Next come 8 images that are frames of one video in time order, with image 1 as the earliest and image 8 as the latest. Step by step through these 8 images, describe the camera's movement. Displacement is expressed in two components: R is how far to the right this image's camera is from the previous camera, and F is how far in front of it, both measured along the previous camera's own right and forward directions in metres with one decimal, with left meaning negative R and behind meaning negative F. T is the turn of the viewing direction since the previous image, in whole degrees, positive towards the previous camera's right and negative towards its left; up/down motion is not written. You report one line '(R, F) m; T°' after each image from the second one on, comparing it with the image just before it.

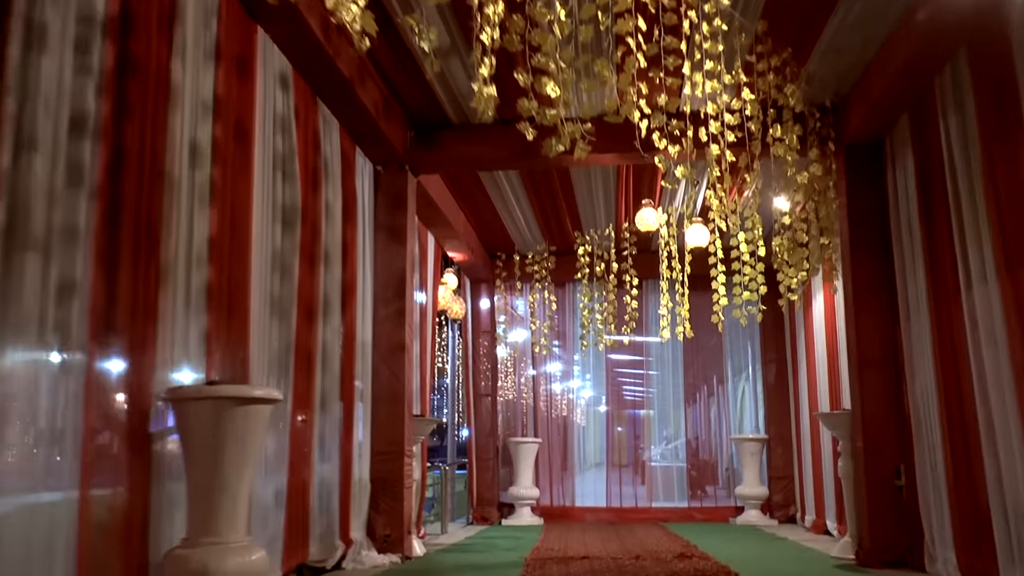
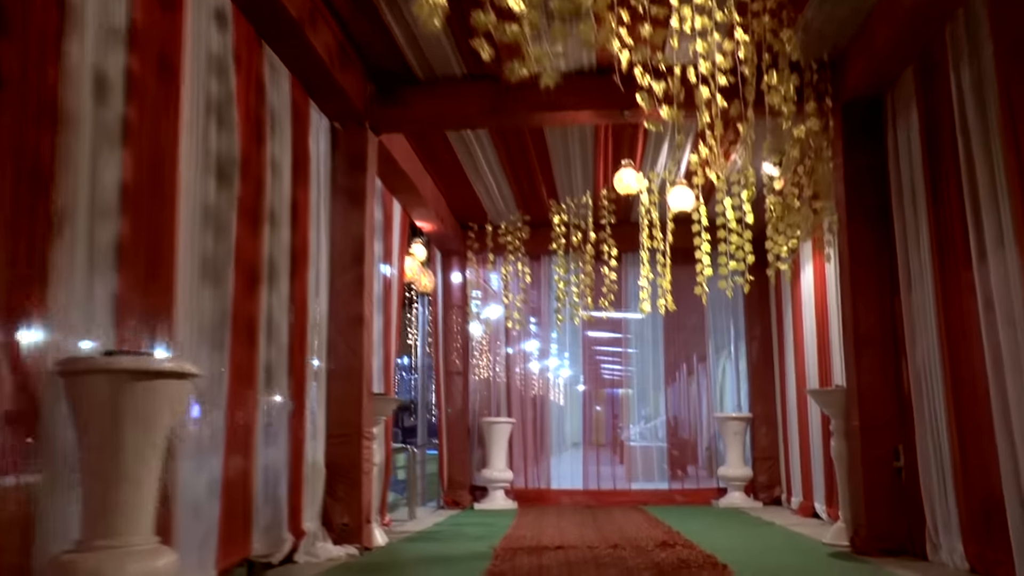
(0.0, +0.4) m; +1°
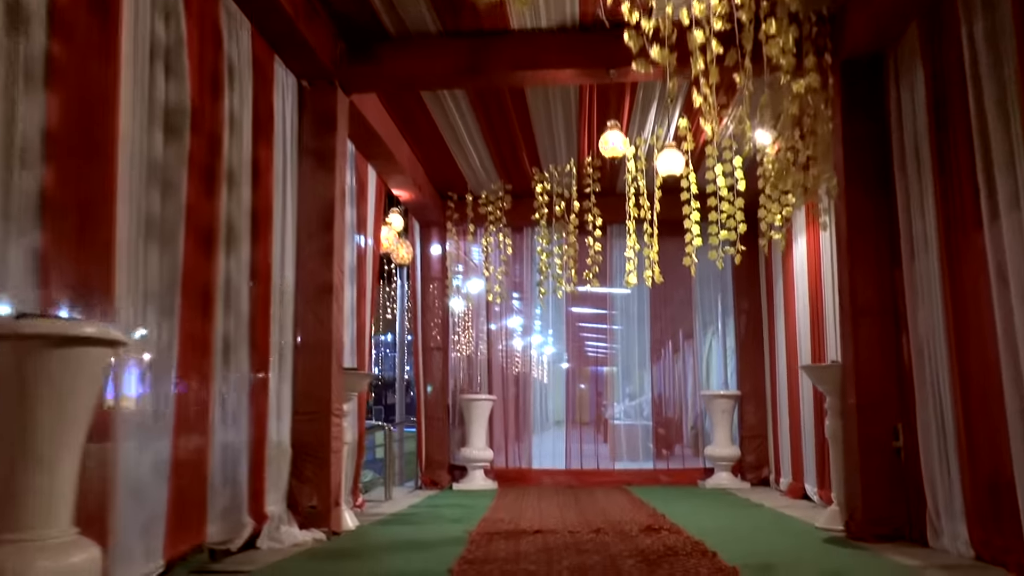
(0.0, +0.3) m; +1°
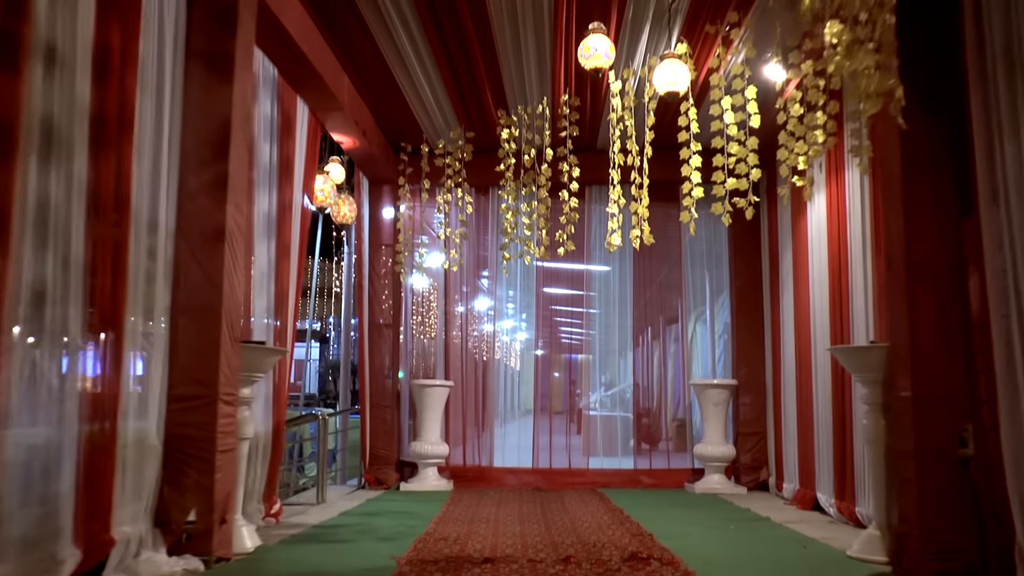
(+0.1, +1.0) m; +1°
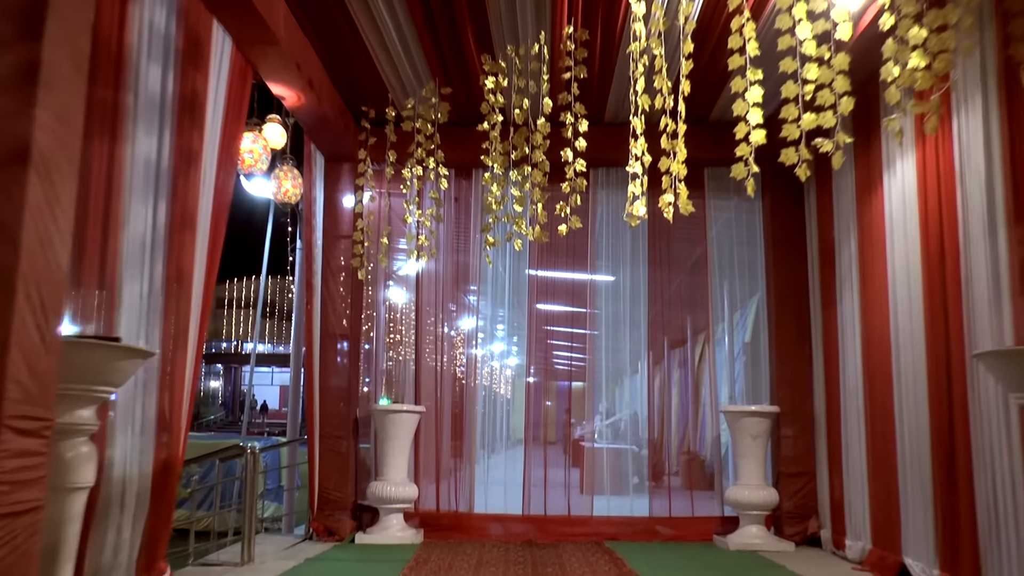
(0.0, +1.2) m; 0°
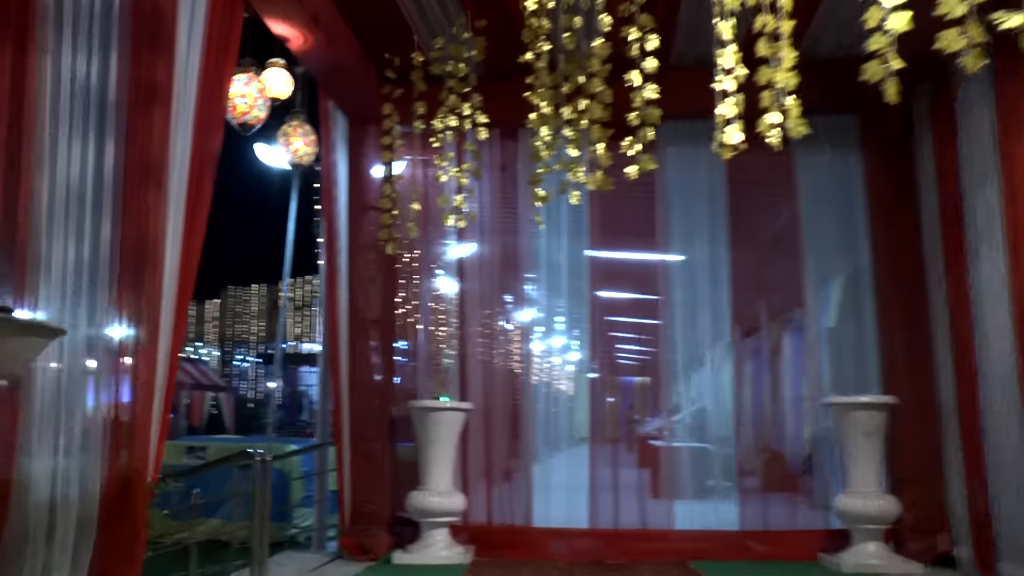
(0.0, +0.7) m; -3°
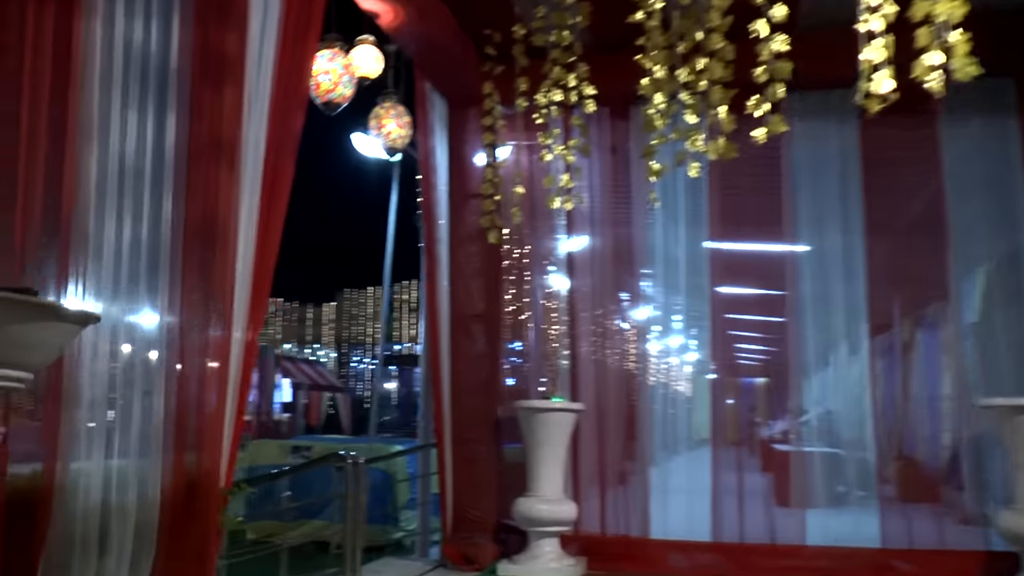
(0.0, +0.3) m; -6°
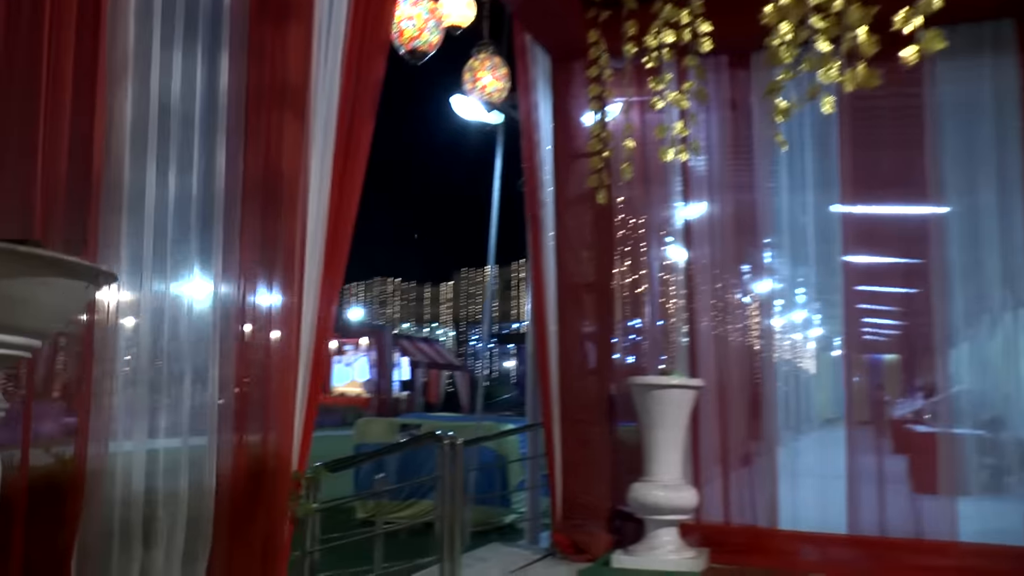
(0.0, +0.3) m; -7°
